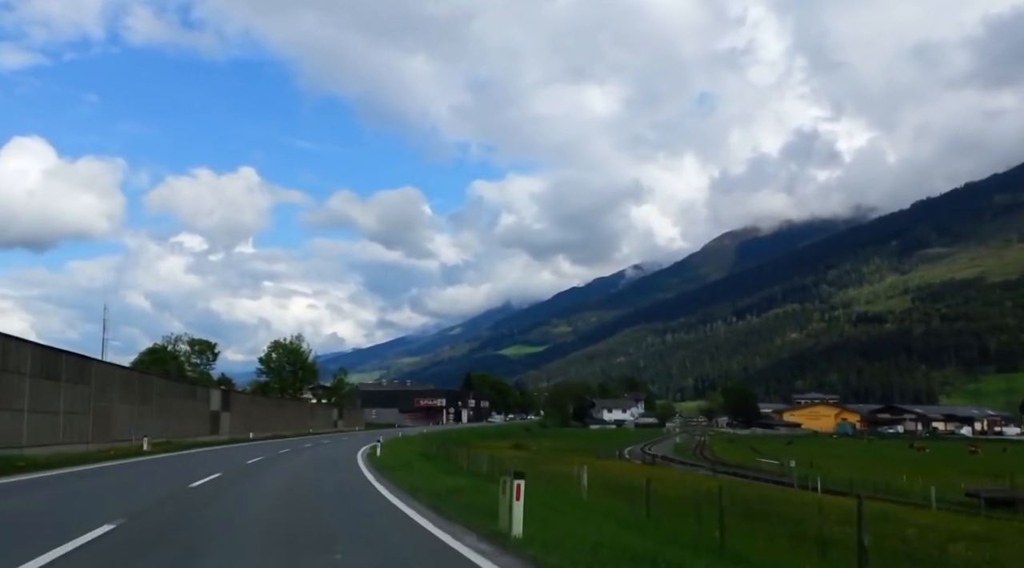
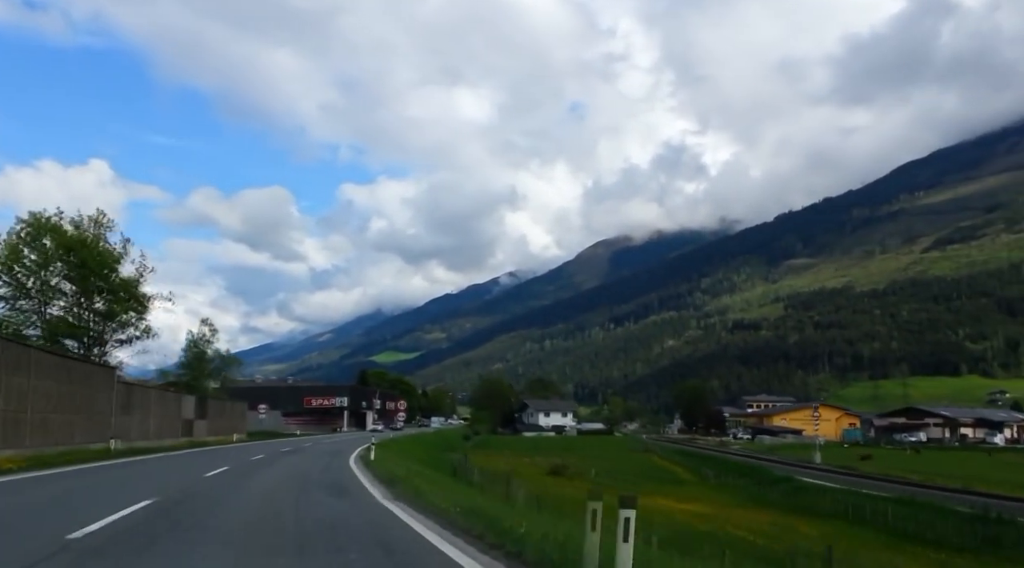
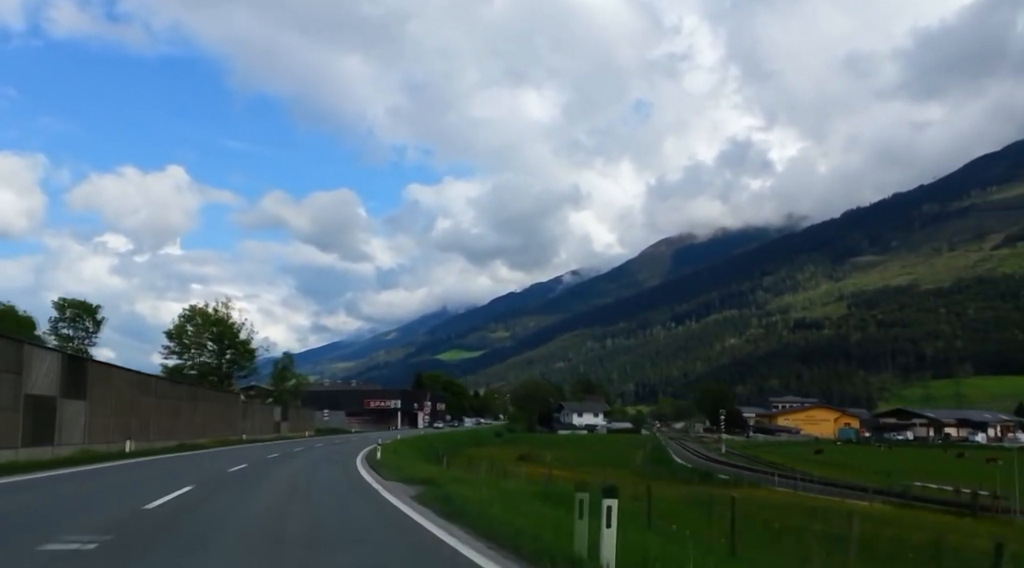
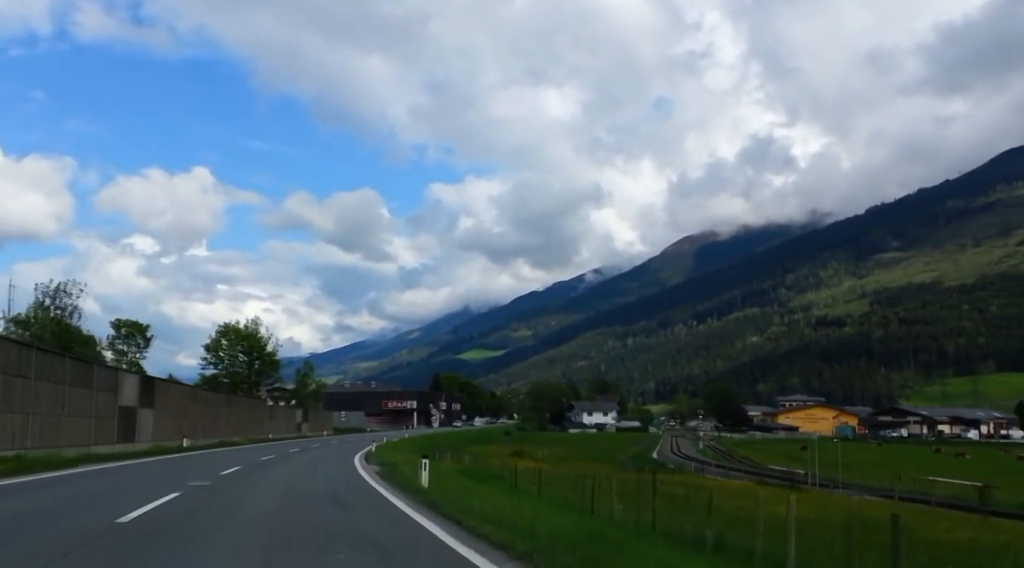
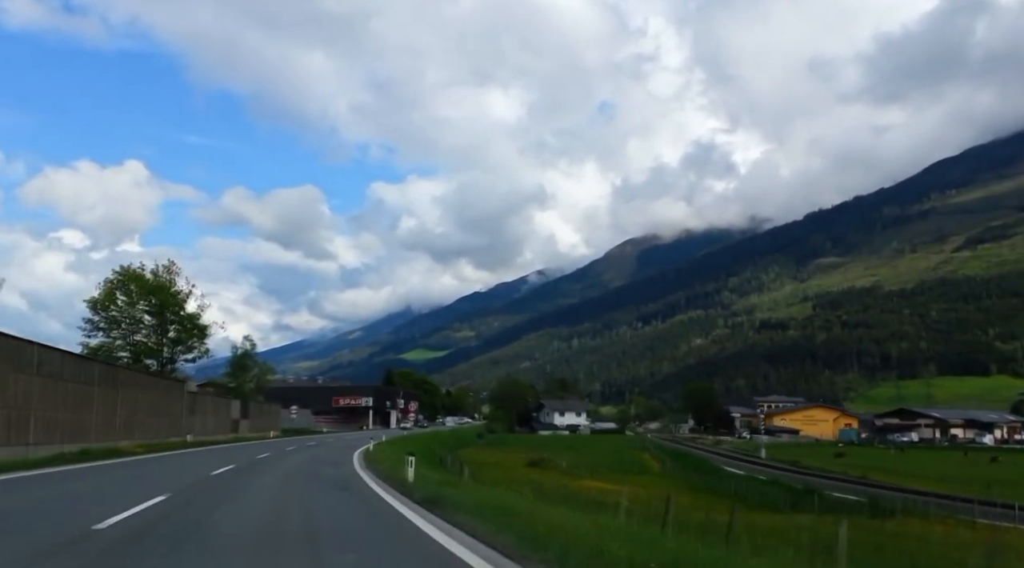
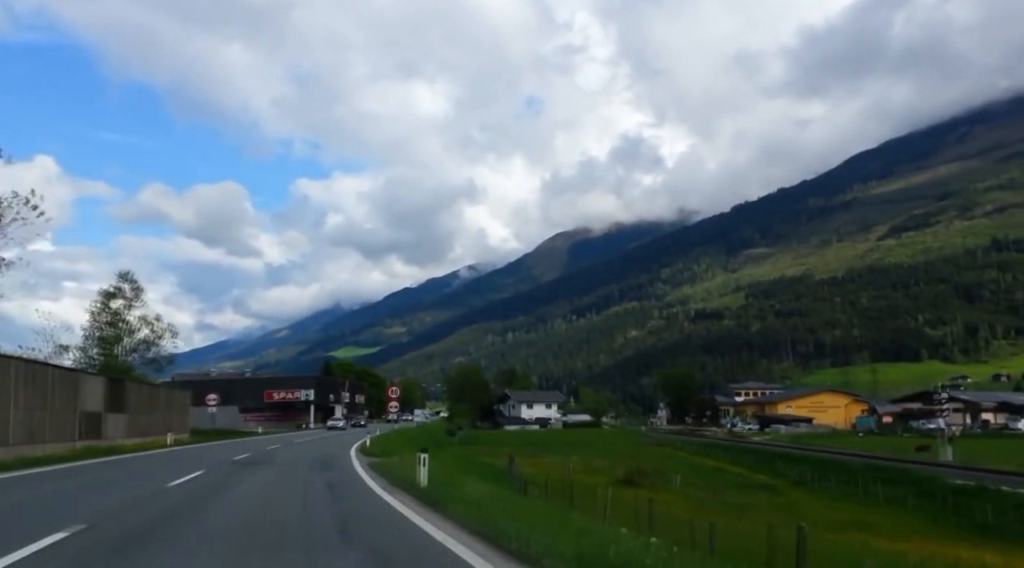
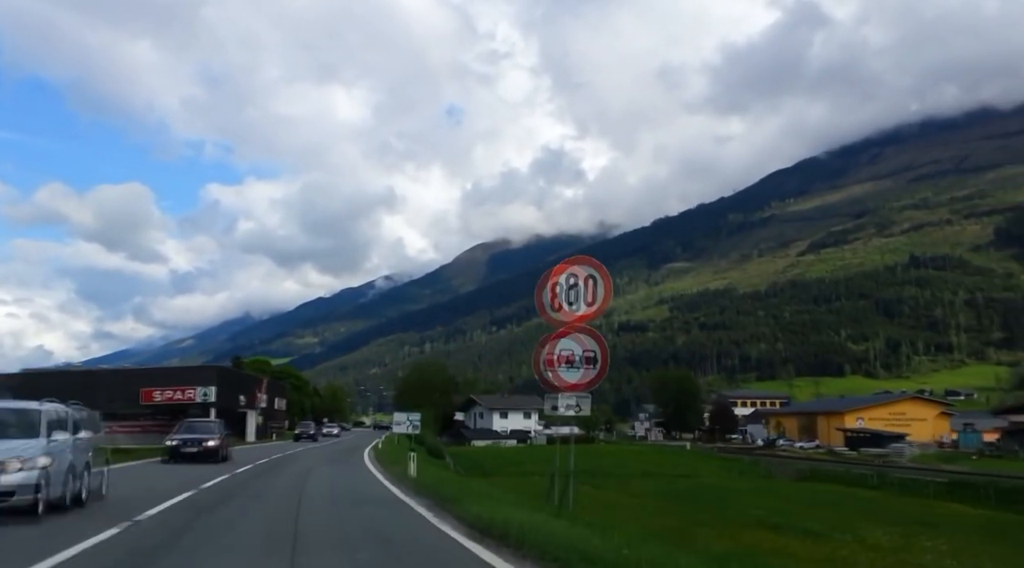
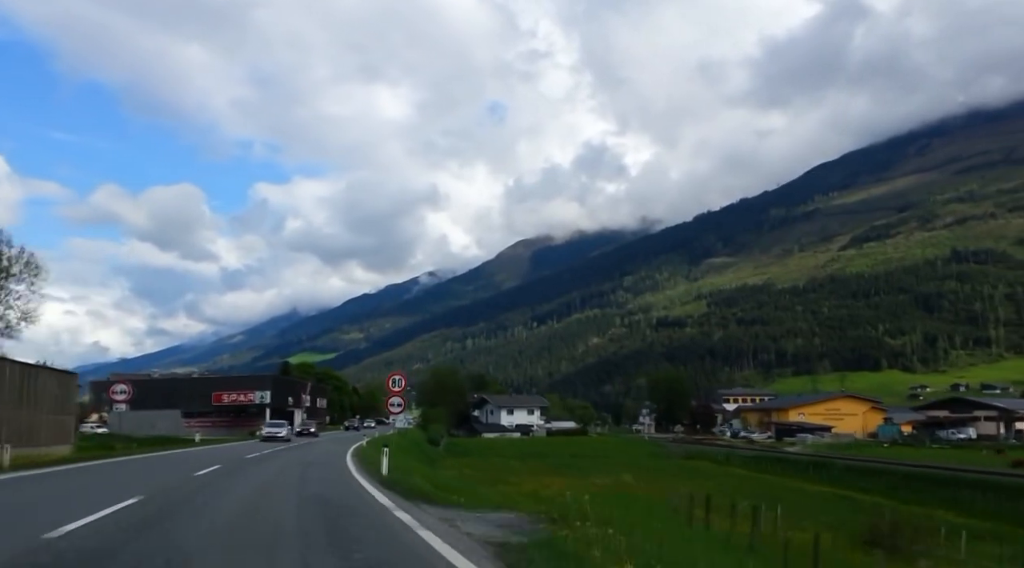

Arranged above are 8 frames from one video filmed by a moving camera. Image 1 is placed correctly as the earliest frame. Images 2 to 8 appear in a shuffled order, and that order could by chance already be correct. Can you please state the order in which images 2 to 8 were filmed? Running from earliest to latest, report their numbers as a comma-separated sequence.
4, 3, 5, 2, 6, 8, 7
